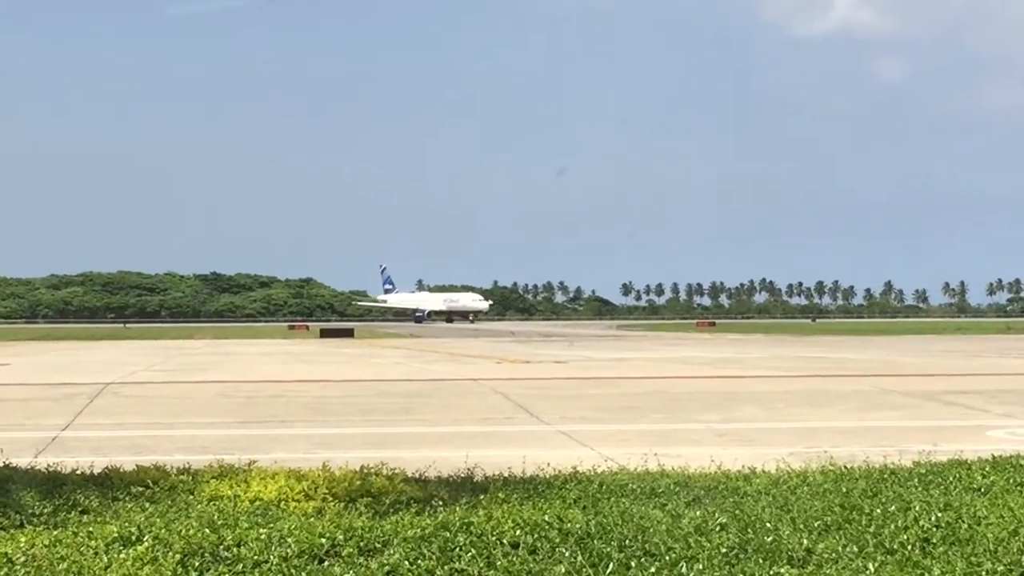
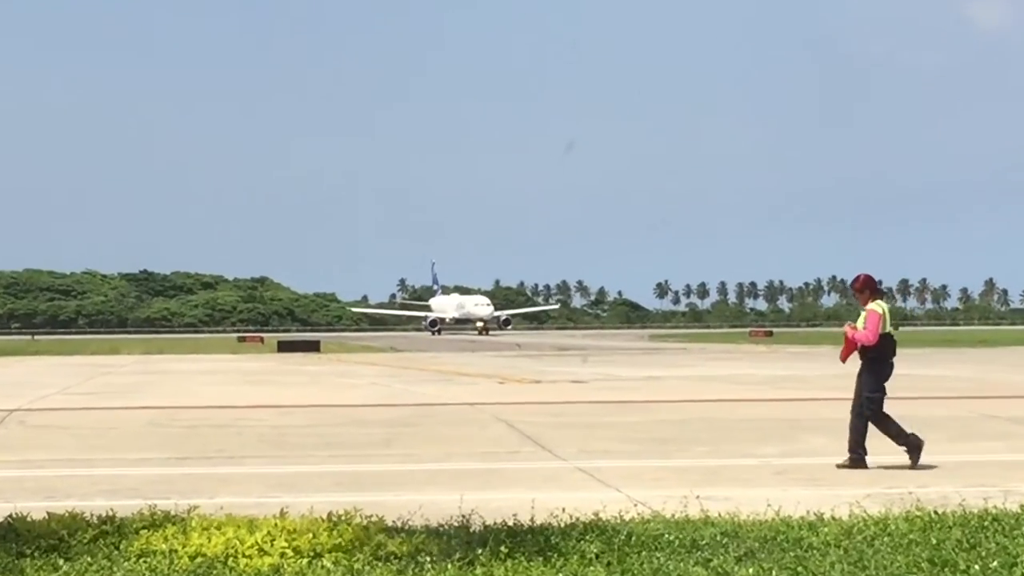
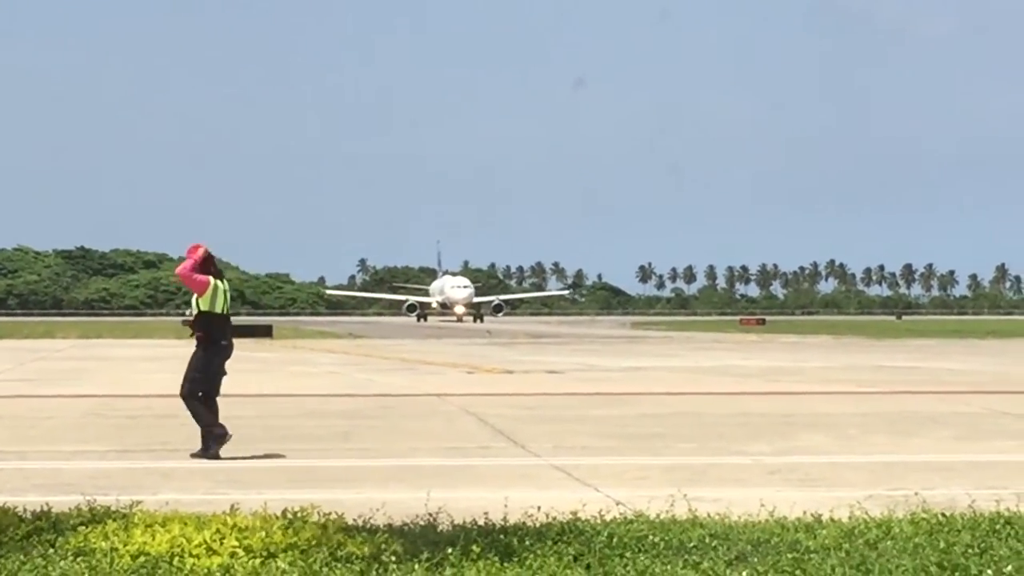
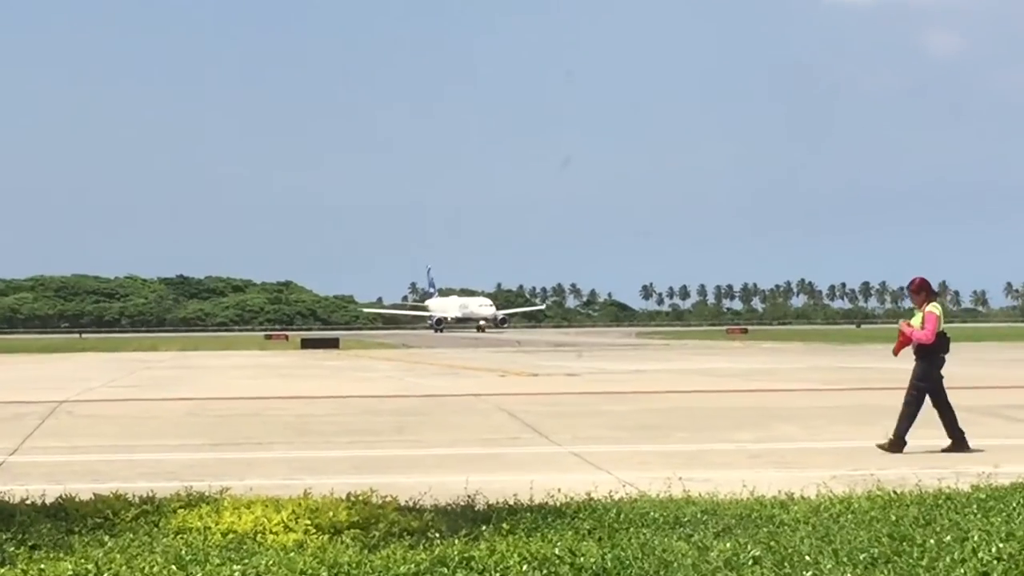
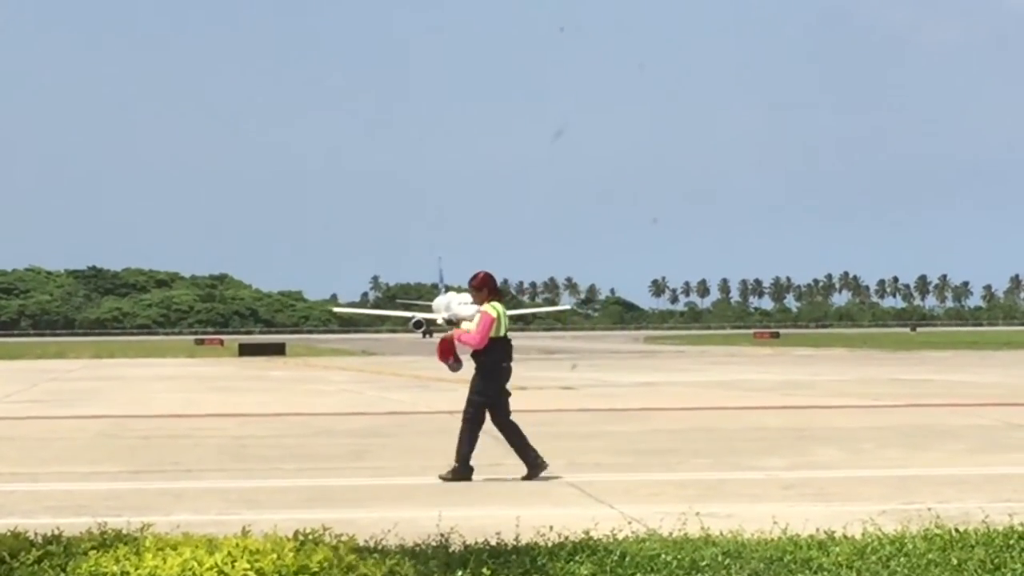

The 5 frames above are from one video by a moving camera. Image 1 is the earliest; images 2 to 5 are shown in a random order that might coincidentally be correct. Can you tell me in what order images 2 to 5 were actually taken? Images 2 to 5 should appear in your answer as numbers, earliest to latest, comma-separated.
4, 2, 5, 3
